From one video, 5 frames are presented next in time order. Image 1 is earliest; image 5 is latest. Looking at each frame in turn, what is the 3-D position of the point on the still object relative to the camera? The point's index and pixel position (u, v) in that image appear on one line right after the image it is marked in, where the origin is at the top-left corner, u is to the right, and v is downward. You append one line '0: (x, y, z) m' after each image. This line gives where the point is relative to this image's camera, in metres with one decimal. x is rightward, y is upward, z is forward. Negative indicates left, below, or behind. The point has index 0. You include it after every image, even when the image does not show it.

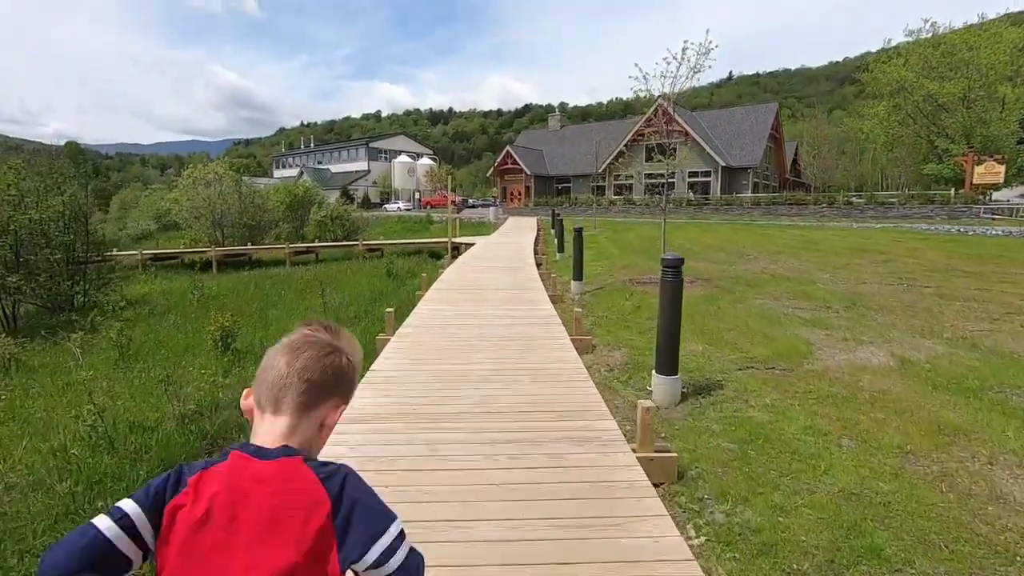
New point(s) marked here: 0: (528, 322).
0: (+0.2, -0.4, +7.5) m
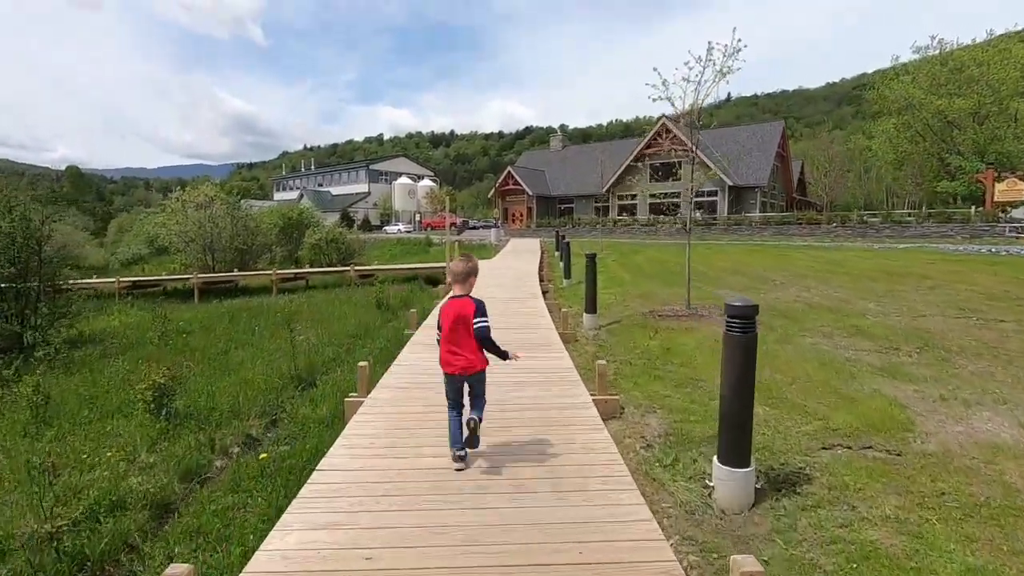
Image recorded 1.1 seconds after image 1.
0: (+0.3, -0.8, +6.0) m
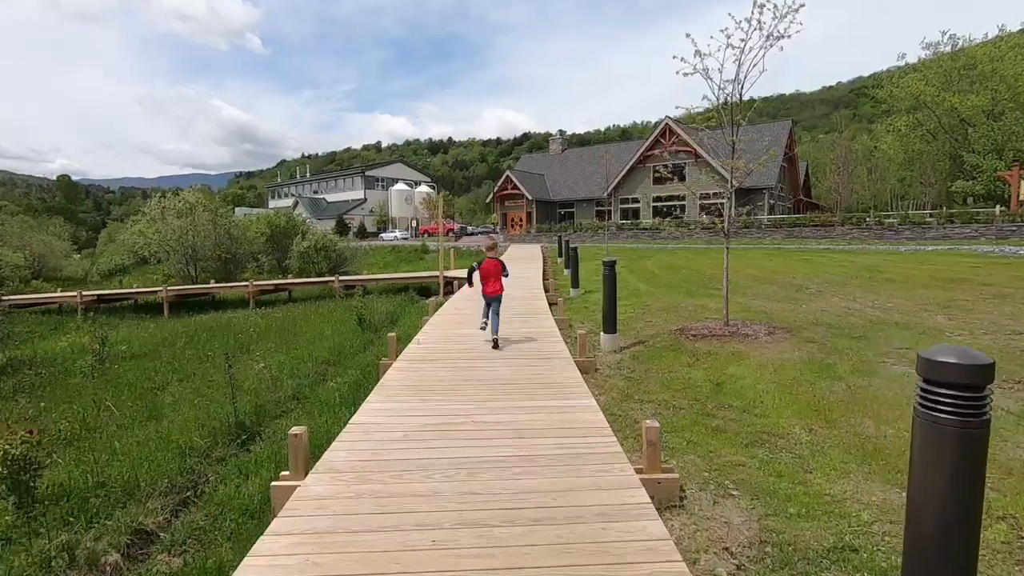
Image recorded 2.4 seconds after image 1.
0: (+0.3, -1.0, +4.3) m
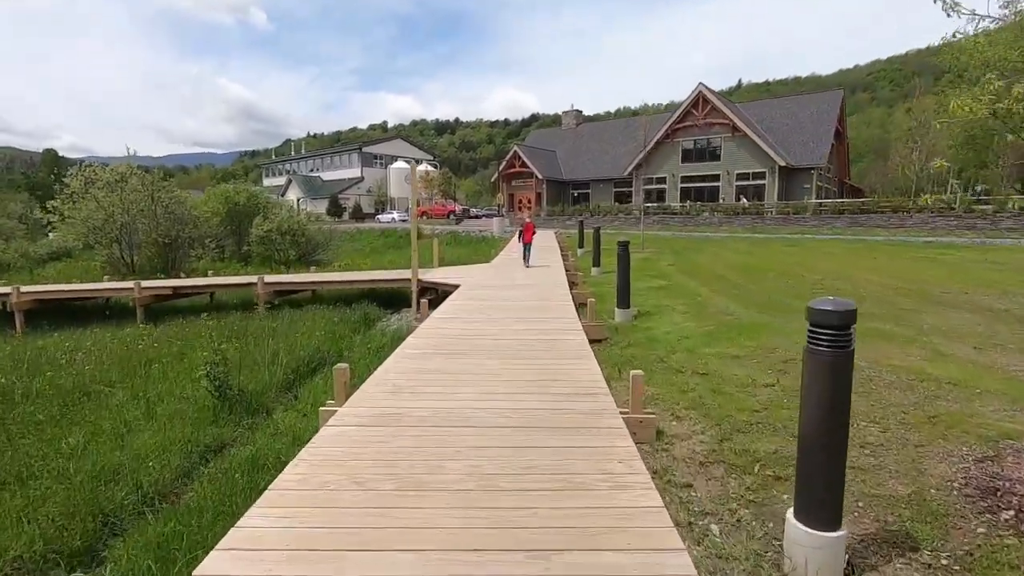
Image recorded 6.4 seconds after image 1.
0: (+0.3, -1.6, -1.2) m
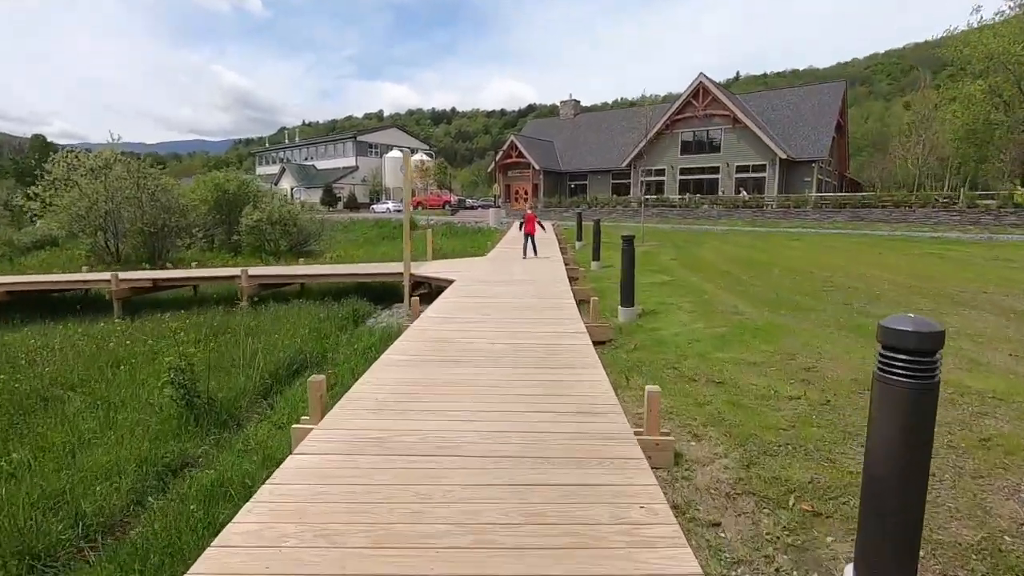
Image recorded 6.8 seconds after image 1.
0: (+0.4, -1.8, -1.7) m
